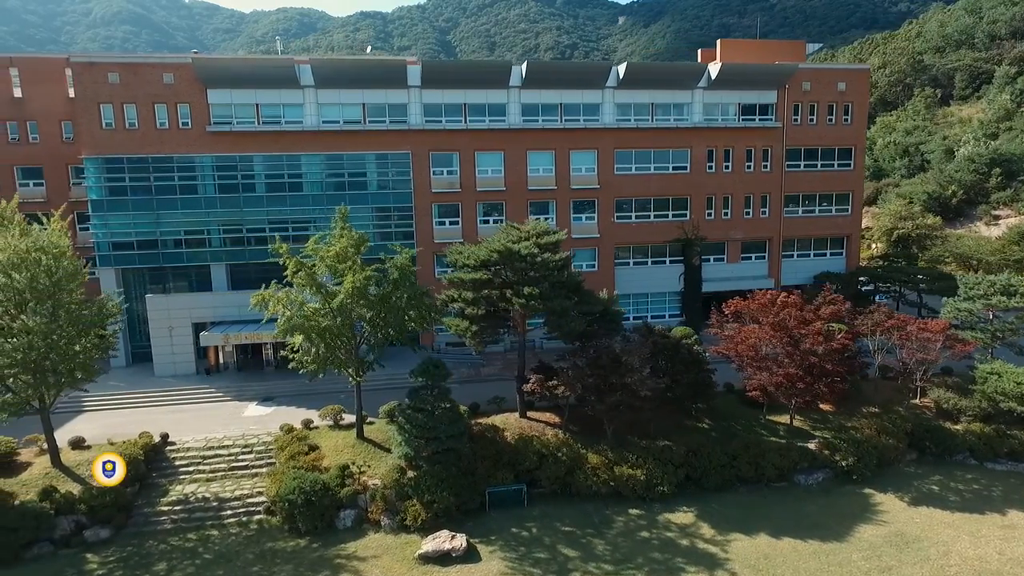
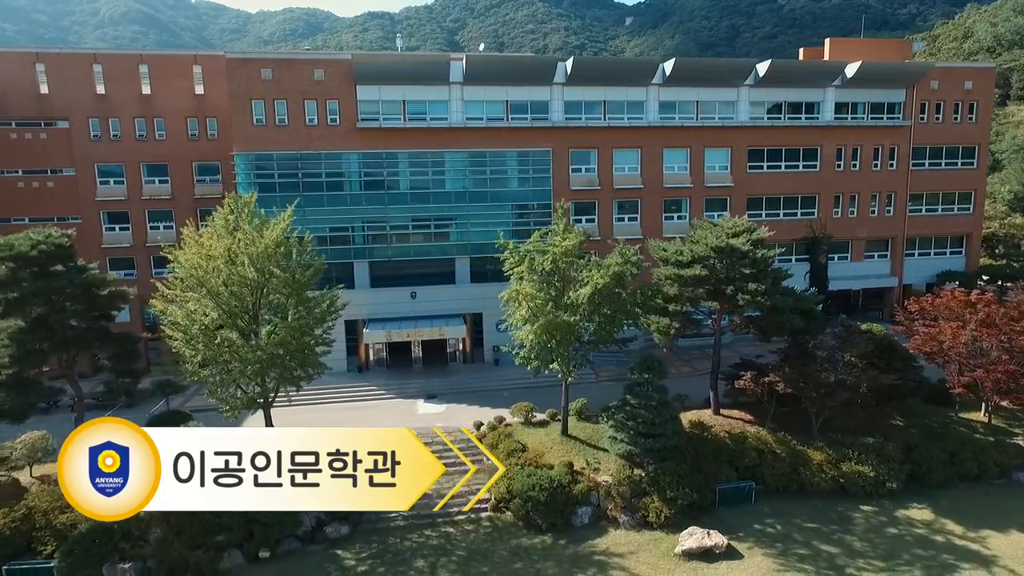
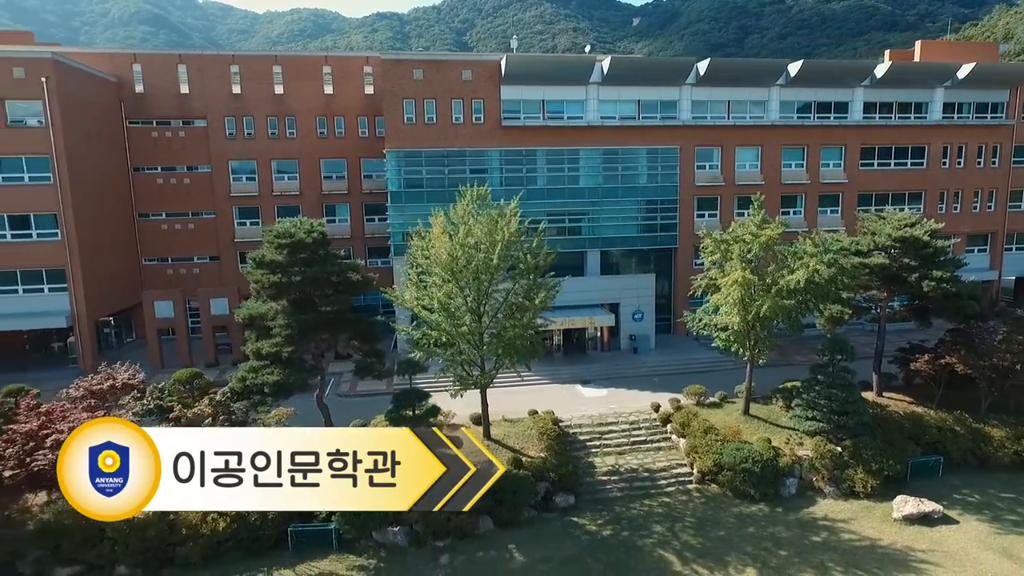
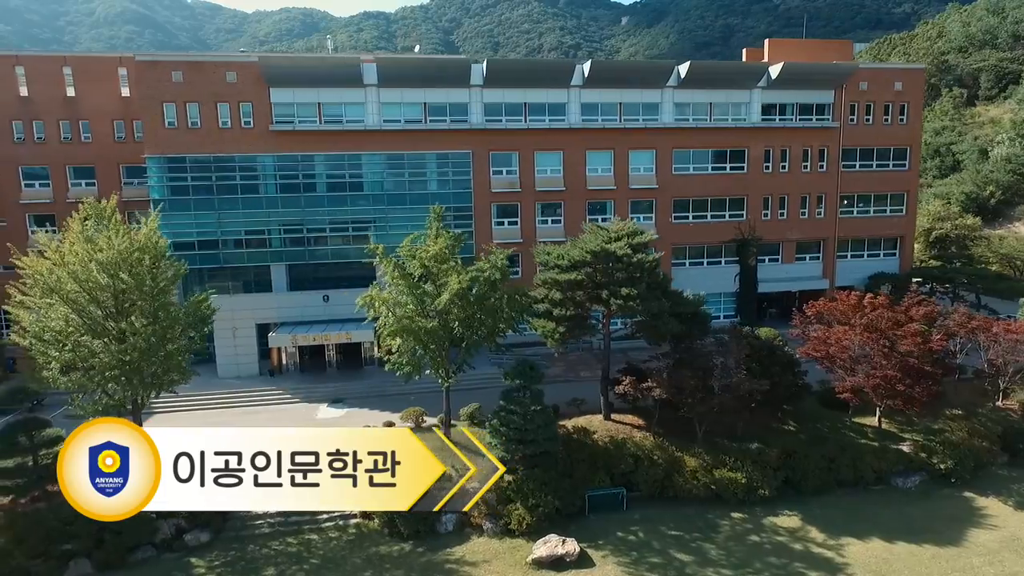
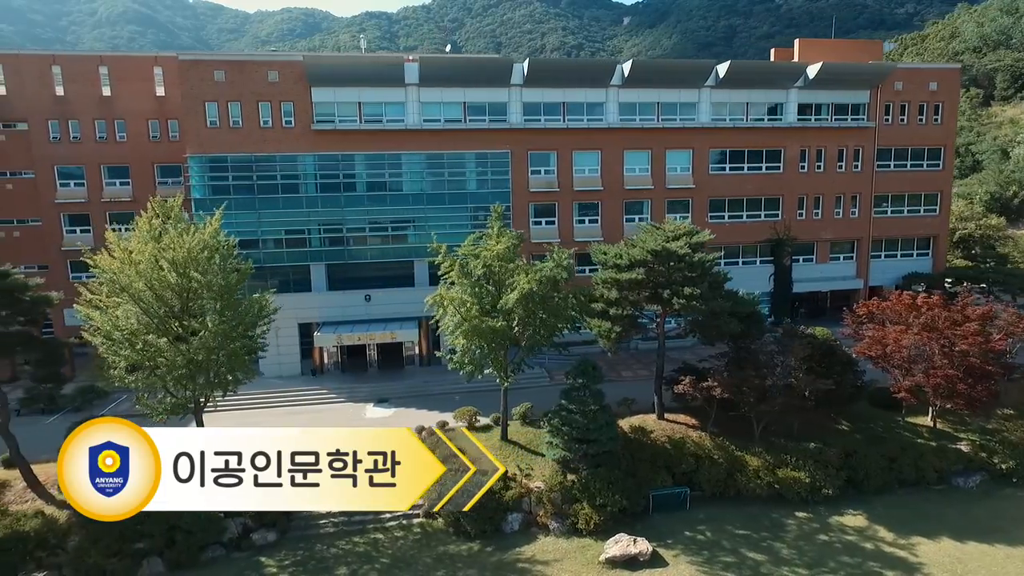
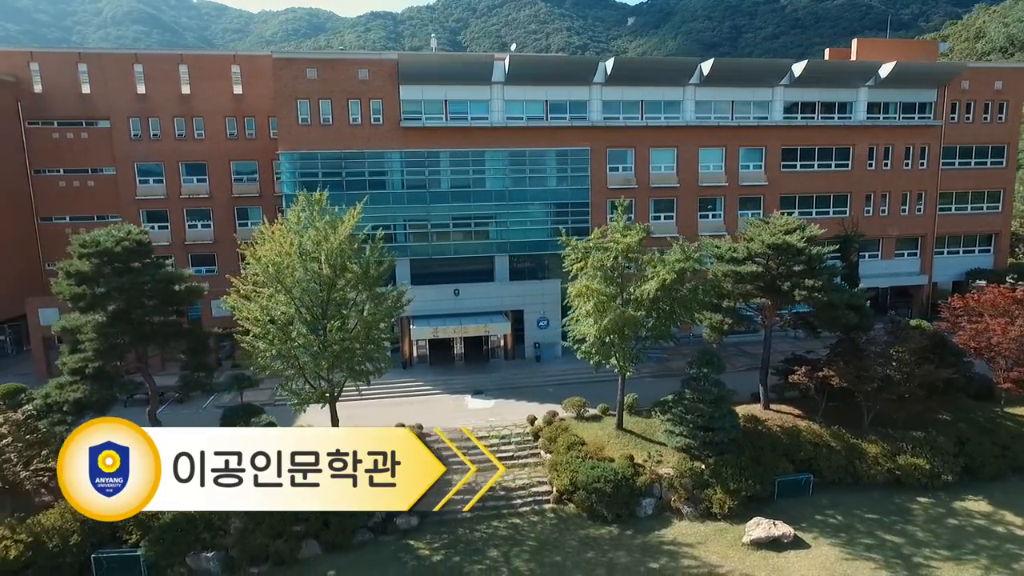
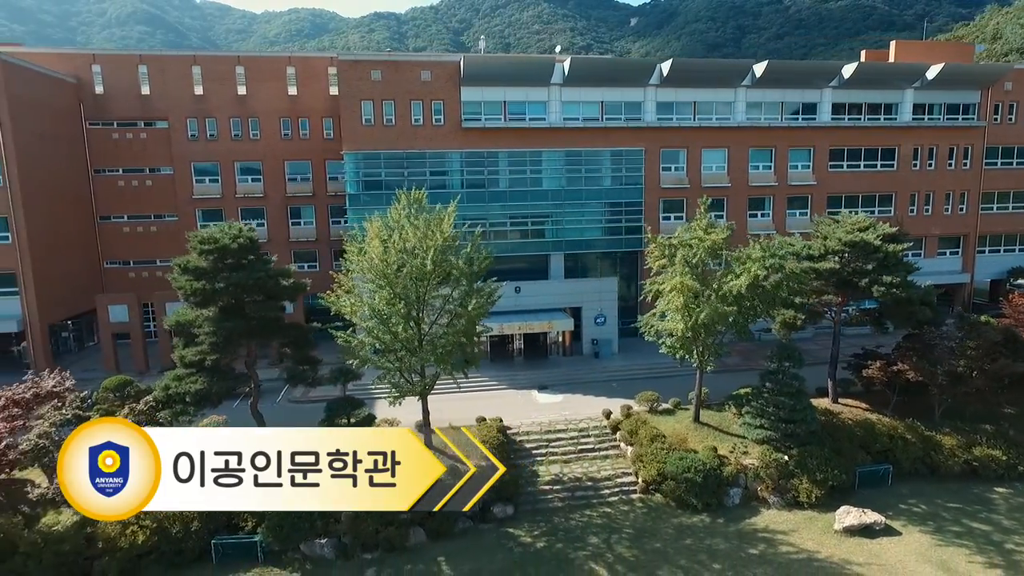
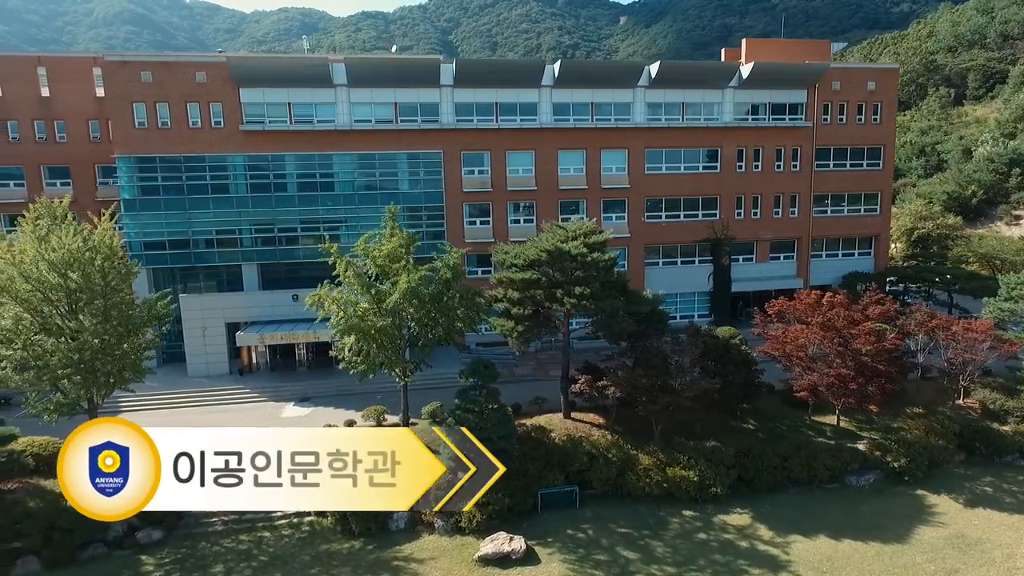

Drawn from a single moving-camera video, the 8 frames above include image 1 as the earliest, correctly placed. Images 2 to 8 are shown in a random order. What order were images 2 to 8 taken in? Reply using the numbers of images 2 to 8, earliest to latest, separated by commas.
8, 4, 5, 2, 6, 7, 3
